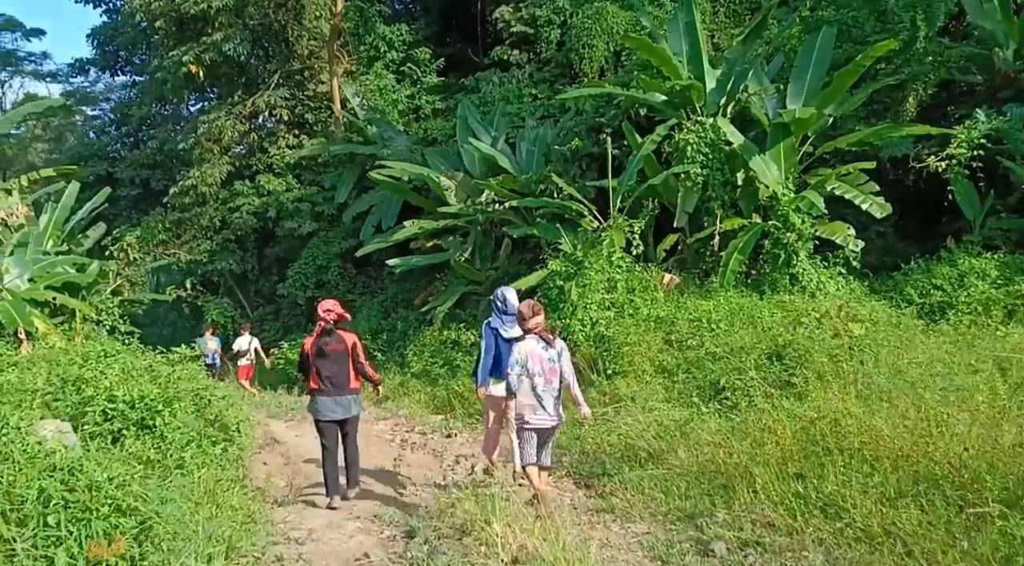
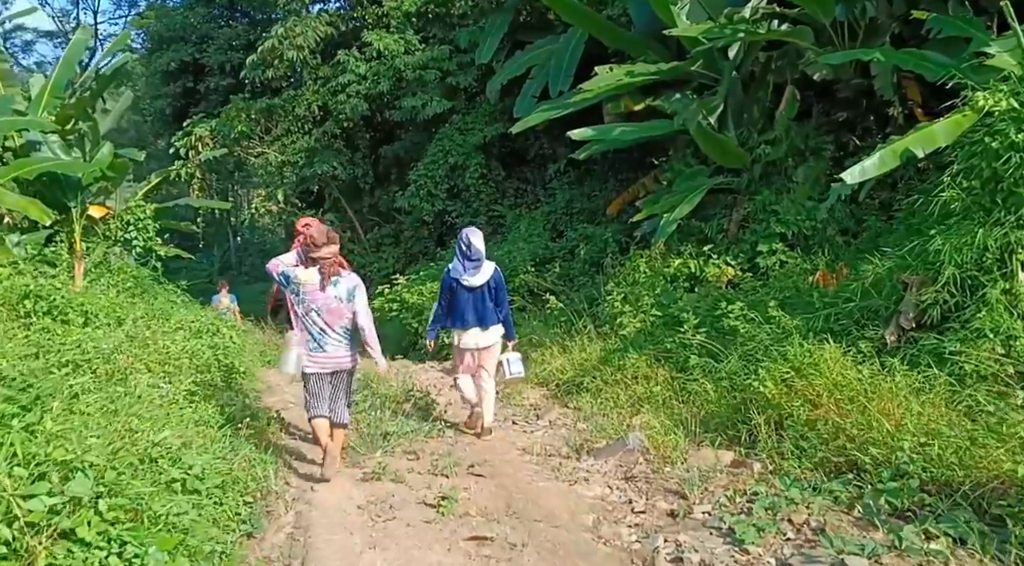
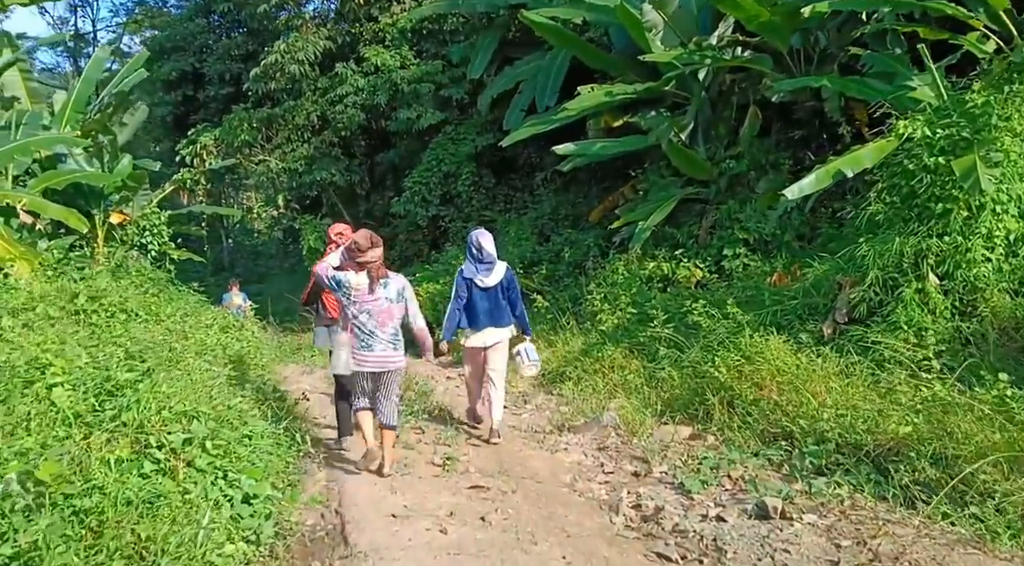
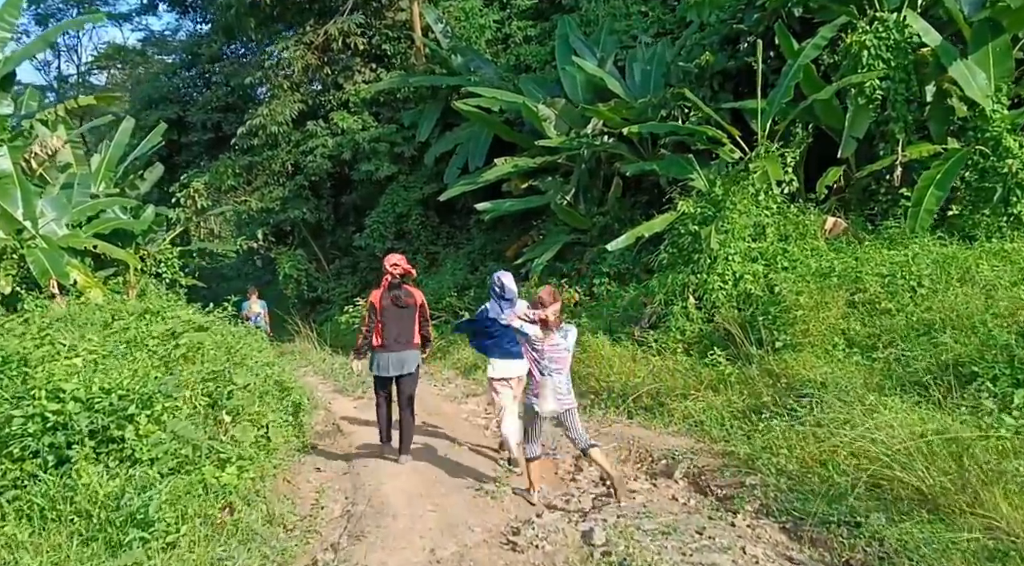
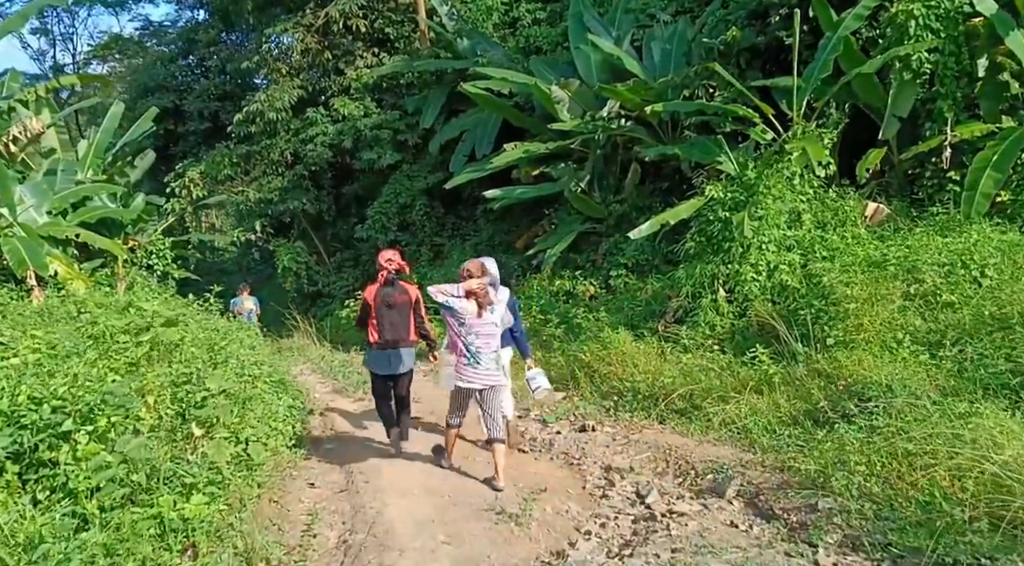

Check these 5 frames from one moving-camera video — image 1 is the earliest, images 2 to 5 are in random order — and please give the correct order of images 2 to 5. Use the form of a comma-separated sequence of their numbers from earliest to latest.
4, 5, 3, 2
